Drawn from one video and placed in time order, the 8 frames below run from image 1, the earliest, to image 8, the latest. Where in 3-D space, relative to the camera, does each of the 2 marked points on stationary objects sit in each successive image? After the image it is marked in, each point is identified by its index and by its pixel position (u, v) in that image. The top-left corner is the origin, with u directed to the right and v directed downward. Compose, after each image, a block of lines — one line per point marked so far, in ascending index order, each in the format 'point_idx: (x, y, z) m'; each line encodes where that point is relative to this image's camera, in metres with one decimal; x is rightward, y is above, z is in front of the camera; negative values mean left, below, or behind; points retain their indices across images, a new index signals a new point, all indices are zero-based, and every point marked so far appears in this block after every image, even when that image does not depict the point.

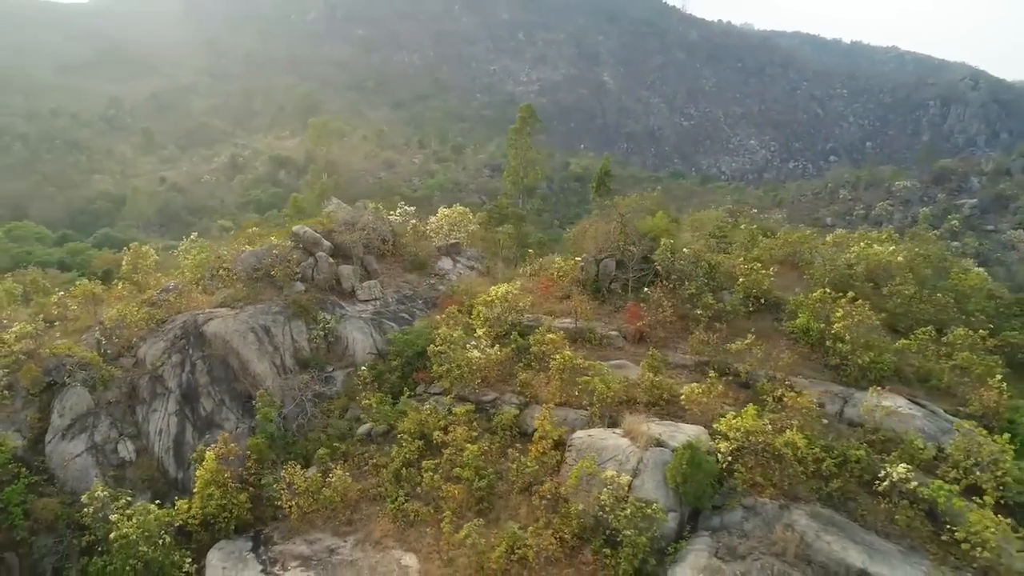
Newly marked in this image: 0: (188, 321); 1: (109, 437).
0: (-6.5, -0.7, +14.4) m
1: (-7.3, -2.7, +12.8) m
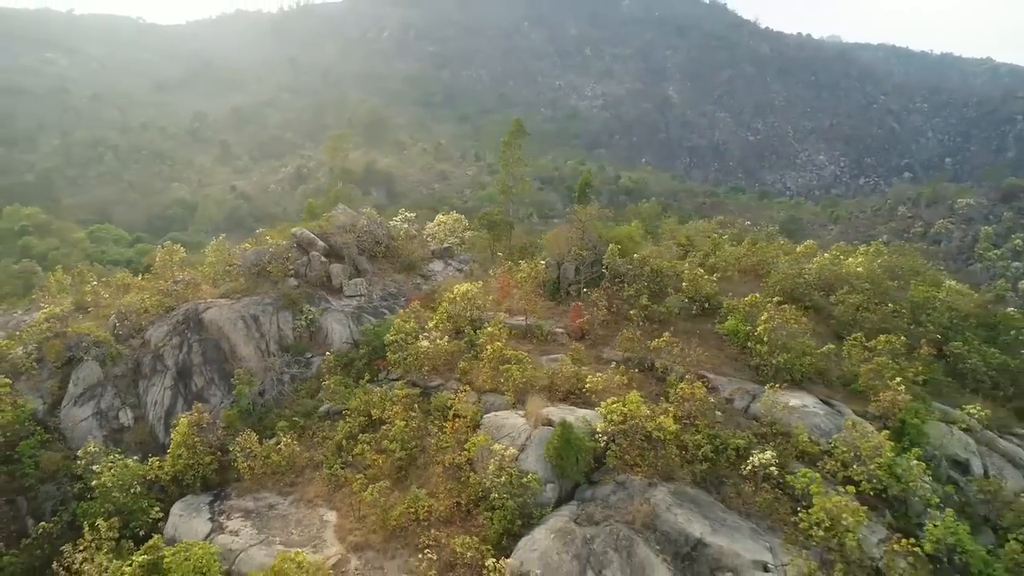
0: (-7.4, -0.5, +16.4) m
1: (-8.4, -2.4, +14.9) m
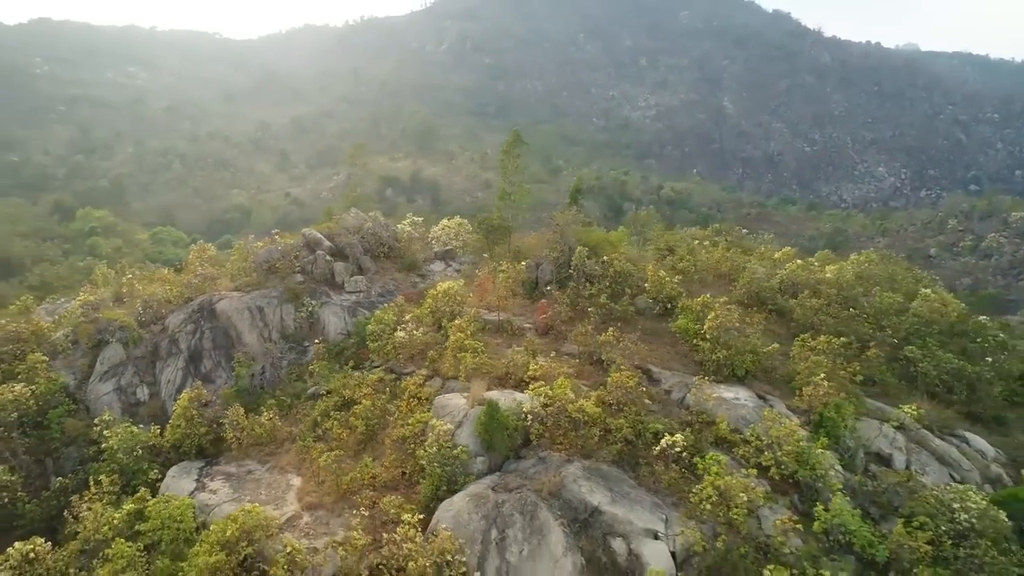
0: (-7.8, -0.3, +18.2) m
1: (-9.0, -2.2, +16.8) m
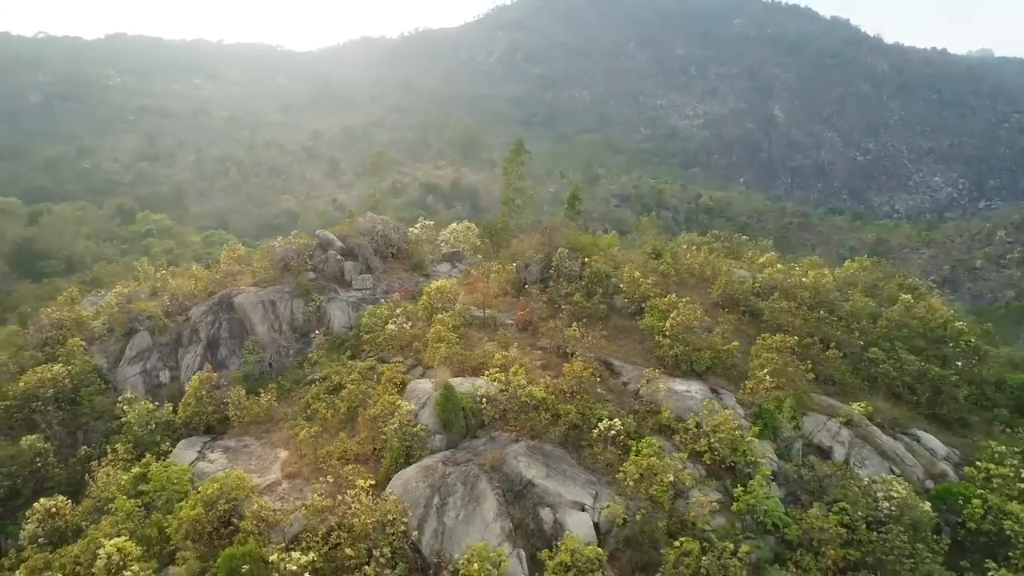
0: (-8.0, -0.2, +19.9) m
1: (-9.3, -2.0, +18.6) m
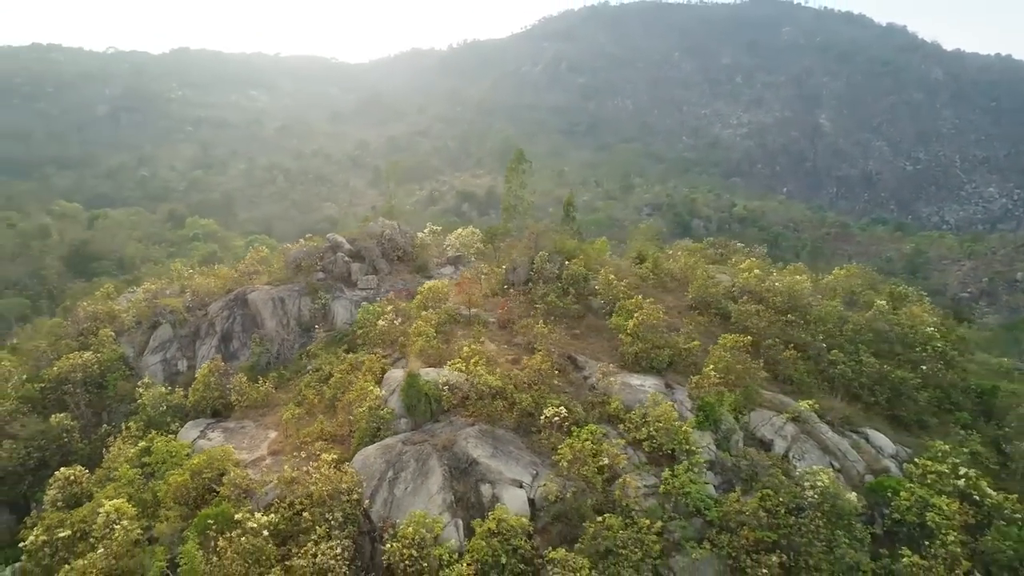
0: (-8.2, -0.1, +21.6) m
1: (-9.6, -1.9, +20.3) m
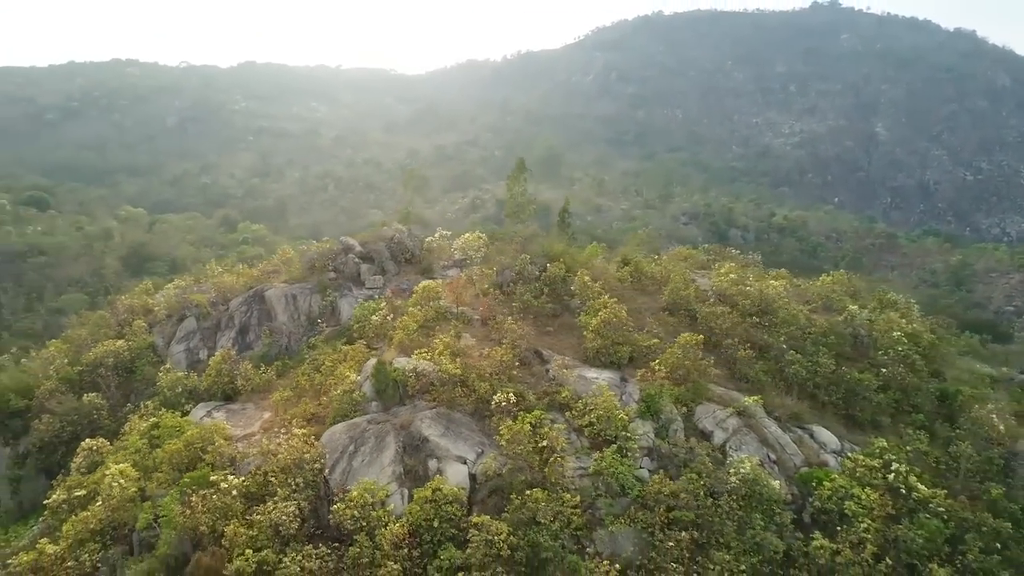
0: (-8.4, 0.0, +23.6) m
1: (-9.9, -1.8, +22.4) m
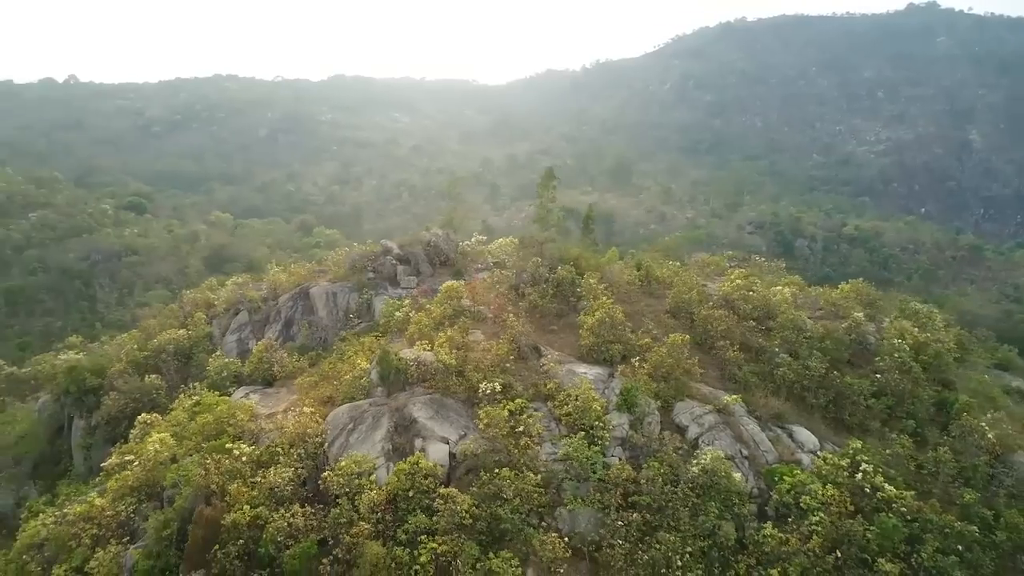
0: (-7.5, +0.1, +25.7) m
1: (-9.2, -1.7, +24.7) m
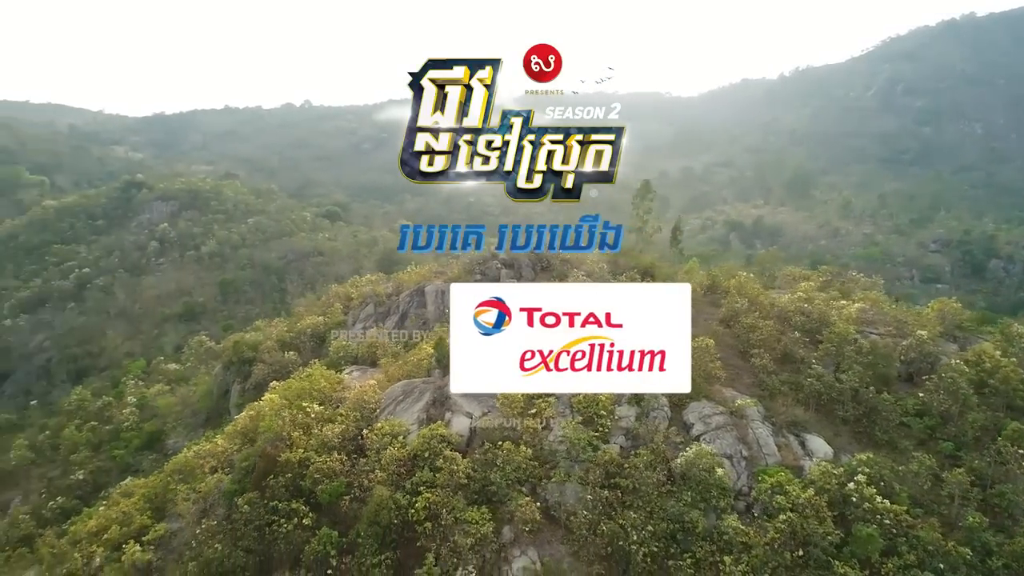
0: (-3.7, +0.2, +29.3) m
1: (-5.7, -1.5, +28.8) m
